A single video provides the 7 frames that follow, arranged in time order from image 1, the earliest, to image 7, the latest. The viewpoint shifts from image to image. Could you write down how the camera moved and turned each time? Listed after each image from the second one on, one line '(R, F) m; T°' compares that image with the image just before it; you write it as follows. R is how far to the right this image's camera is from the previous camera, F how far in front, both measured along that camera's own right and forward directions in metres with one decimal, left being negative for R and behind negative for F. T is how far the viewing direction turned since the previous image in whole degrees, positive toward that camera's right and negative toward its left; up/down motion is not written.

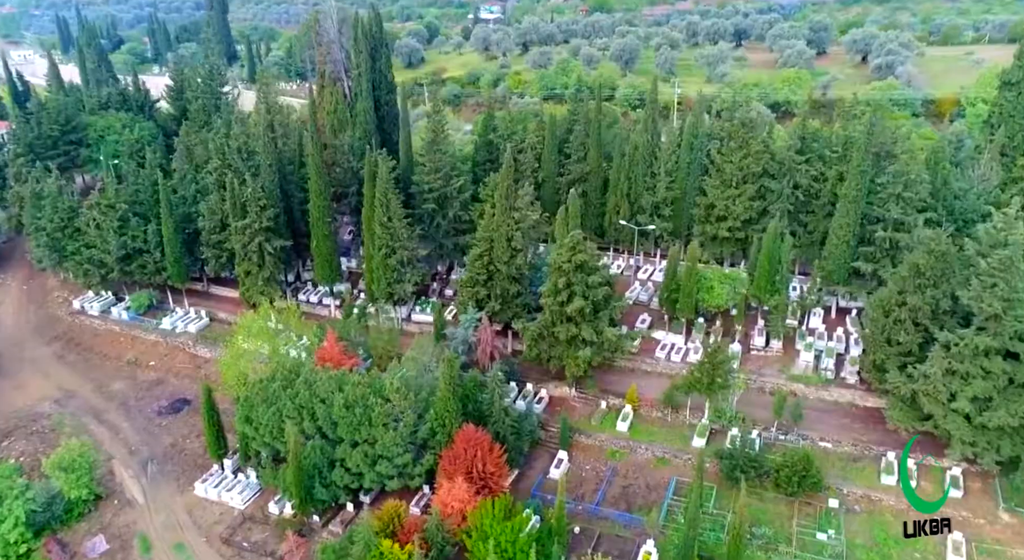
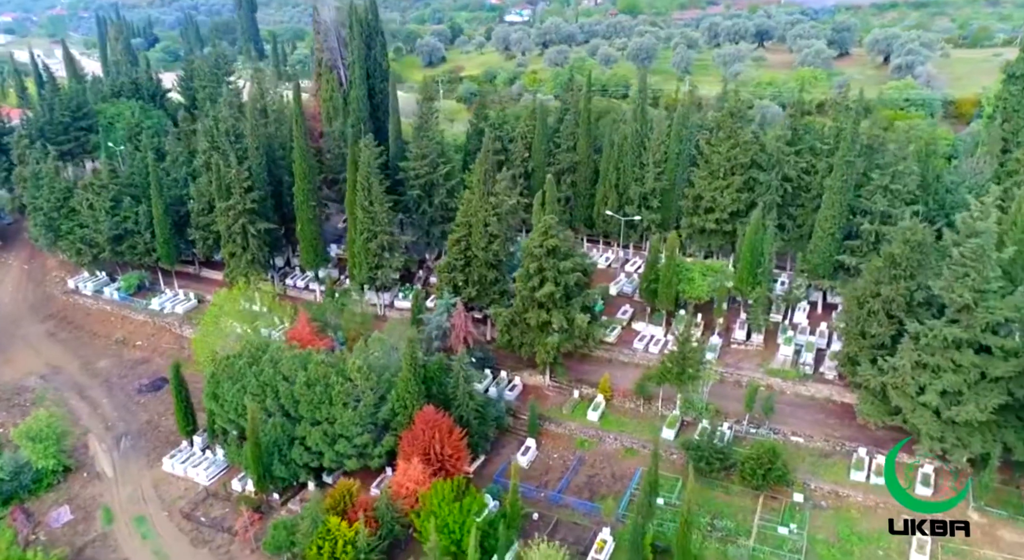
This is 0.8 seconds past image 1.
(+2.8, +0.4) m; -3°
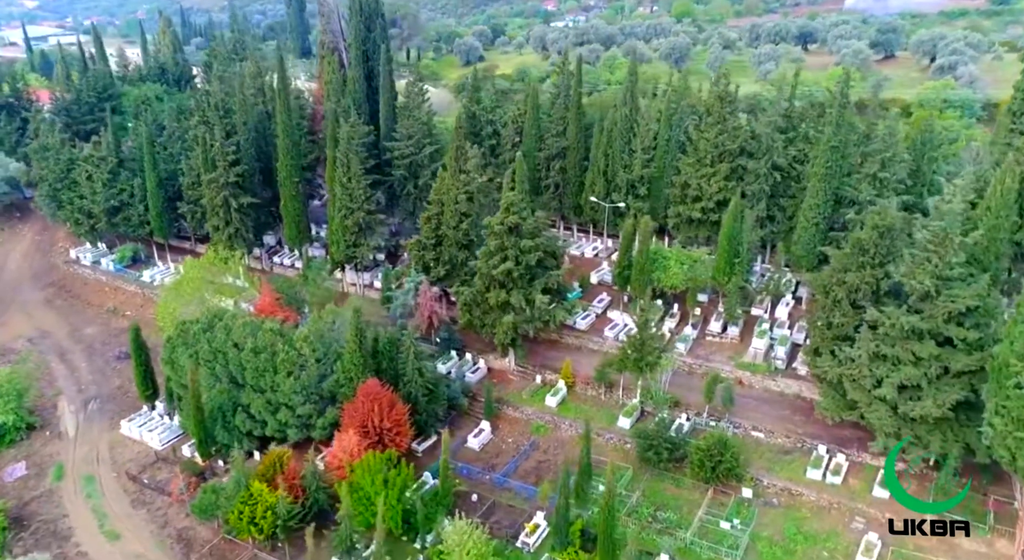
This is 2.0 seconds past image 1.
(+4.3, +1.0) m; -4°
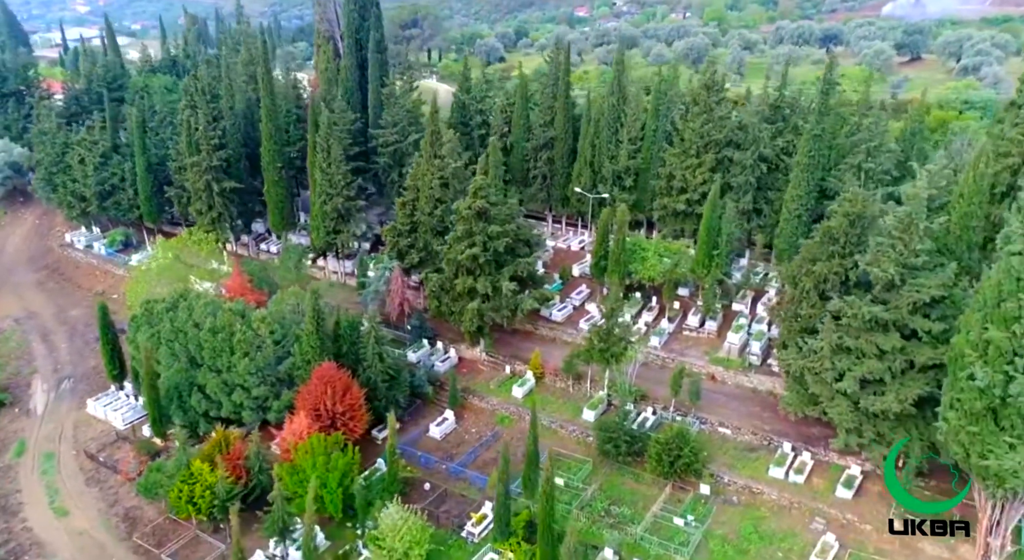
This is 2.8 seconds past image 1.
(+2.9, +0.9) m; -3°
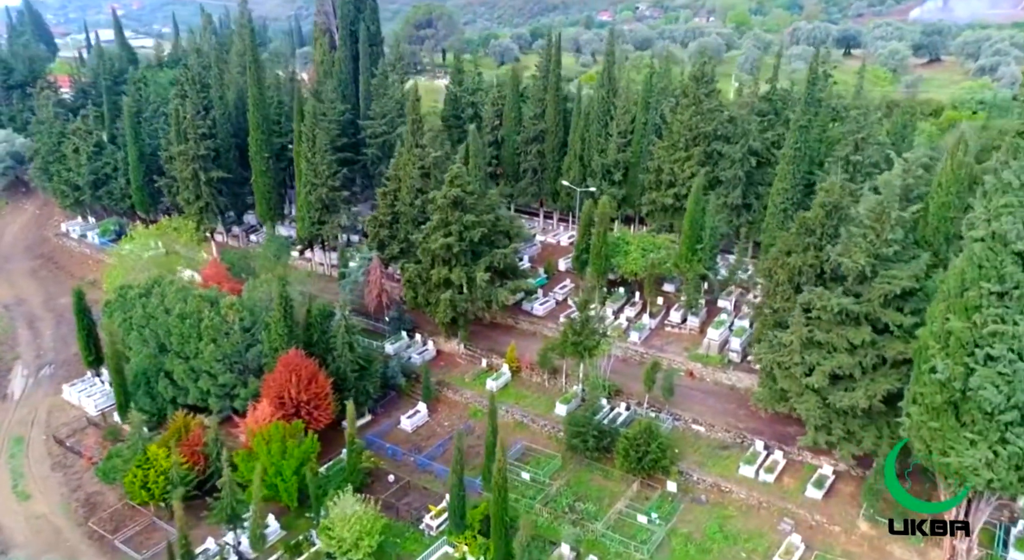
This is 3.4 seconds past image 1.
(+2.0, +0.7) m; -2°
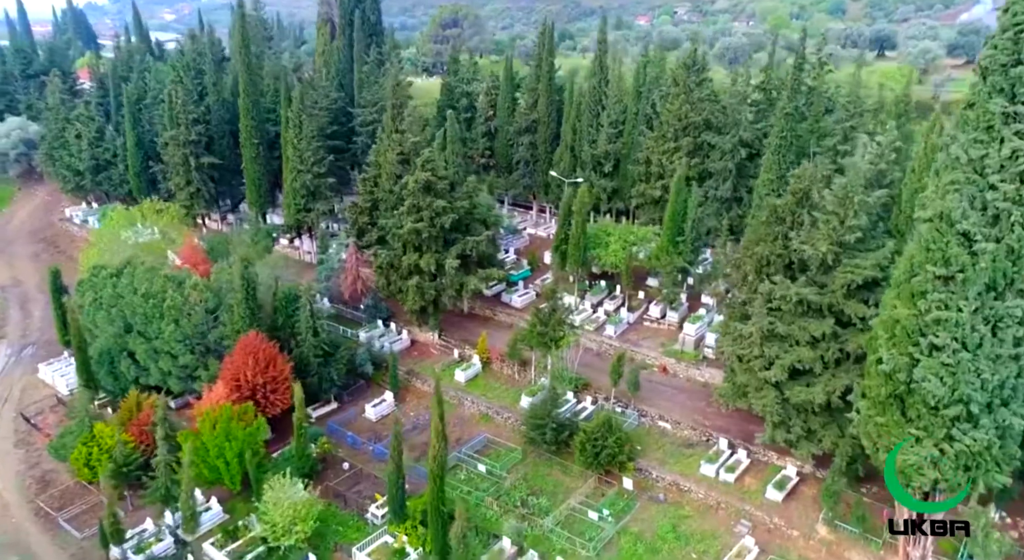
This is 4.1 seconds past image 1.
(+2.8, +1.0) m; -3°
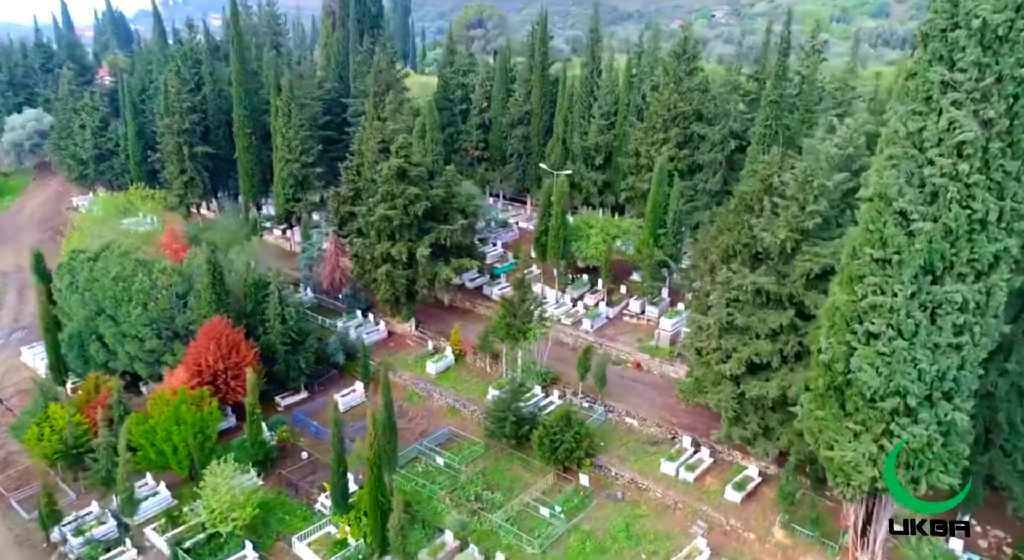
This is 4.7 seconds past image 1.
(+2.6, +0.9) m; -3°
